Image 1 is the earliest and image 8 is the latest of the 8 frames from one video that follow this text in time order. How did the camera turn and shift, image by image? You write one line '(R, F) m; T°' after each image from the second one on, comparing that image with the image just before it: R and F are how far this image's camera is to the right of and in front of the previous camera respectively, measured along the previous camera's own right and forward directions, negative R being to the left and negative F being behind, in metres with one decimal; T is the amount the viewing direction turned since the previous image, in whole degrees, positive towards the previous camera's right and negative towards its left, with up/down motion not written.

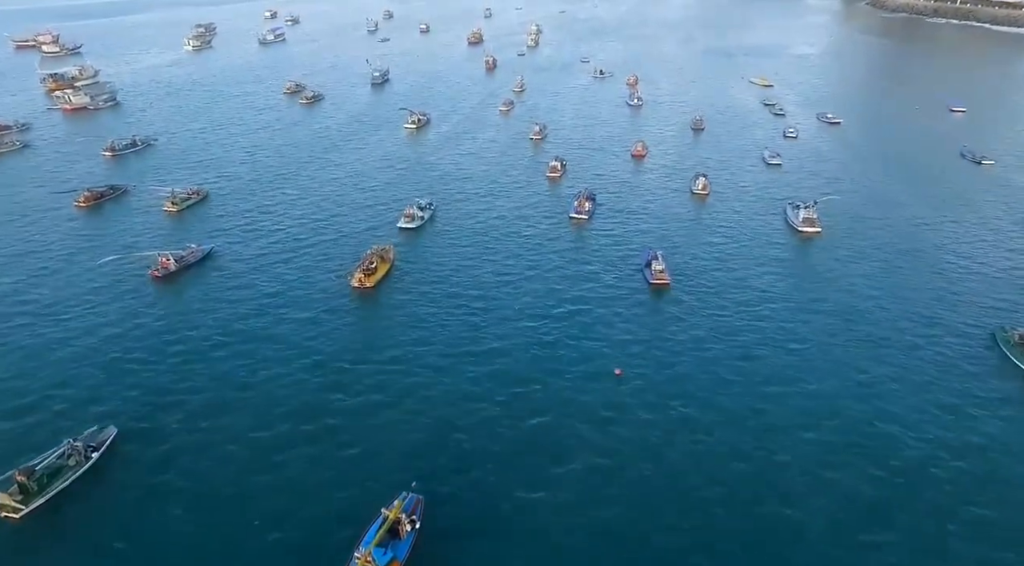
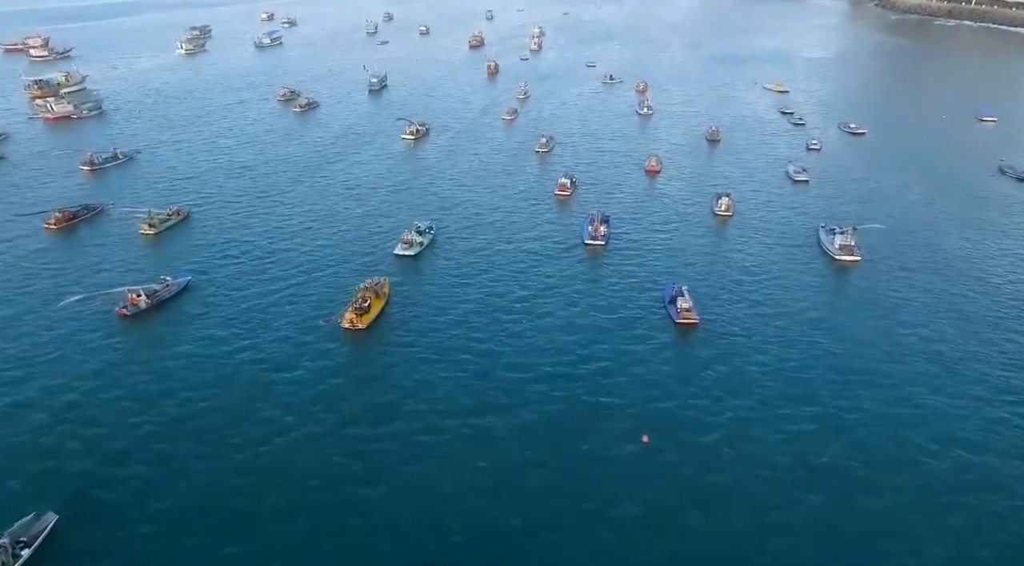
(-0.8, +9.2) m; 0°
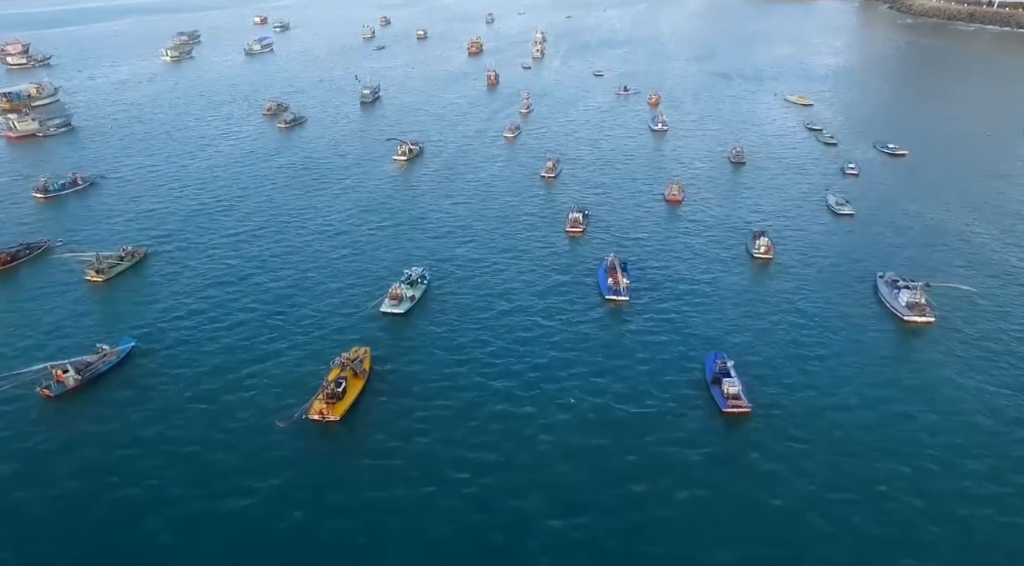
(-0.7, +14.8) m; 0°
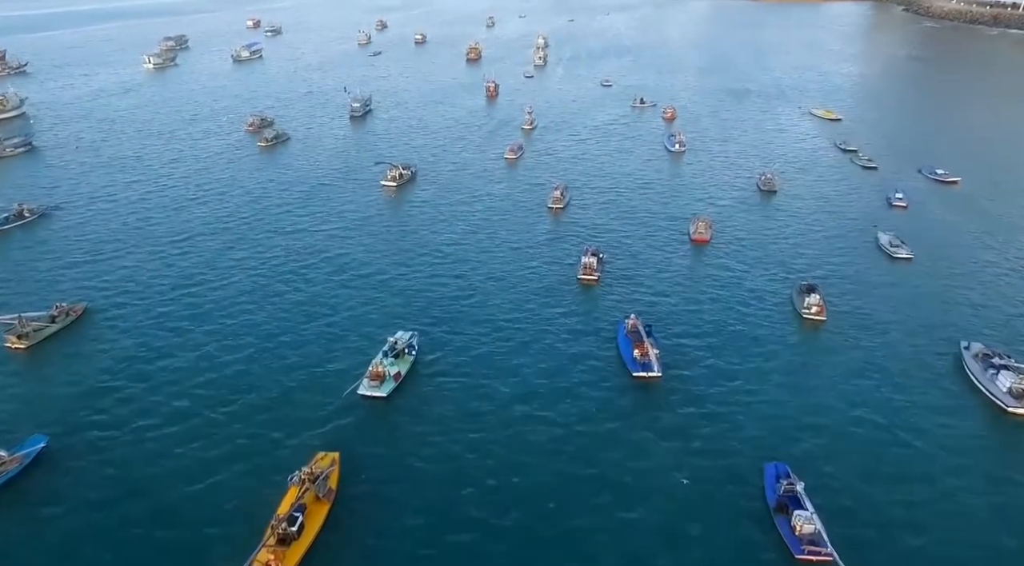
(-0.4, +15.3) m; 0°
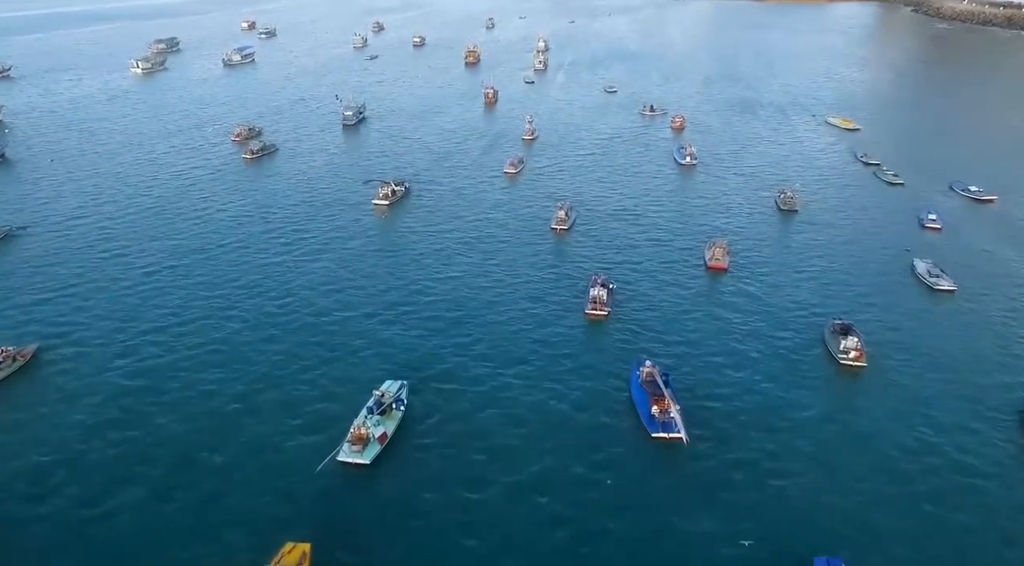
(-0.1, +8.9) m; 0°
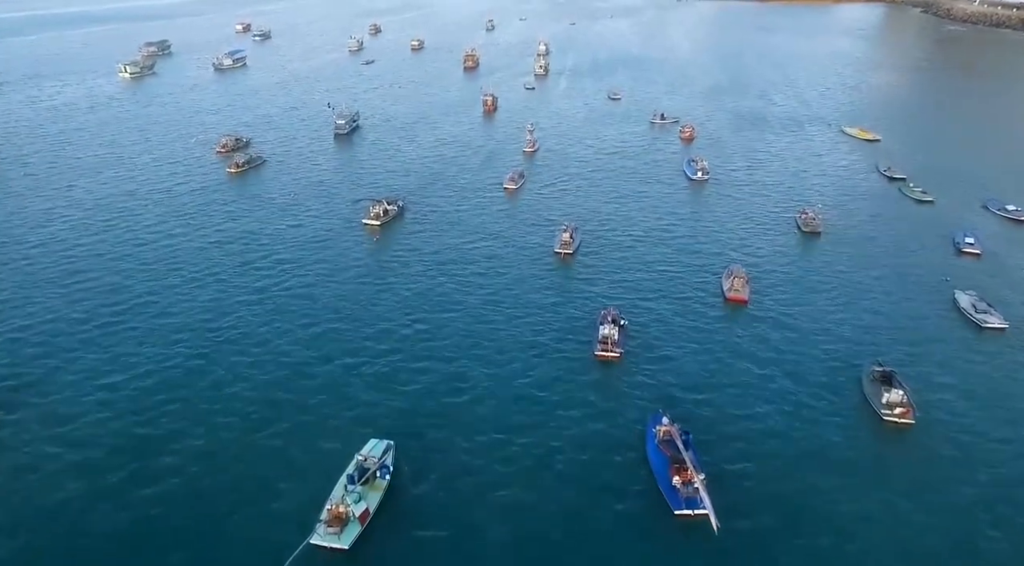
(0.0, +8.5) m; 0°
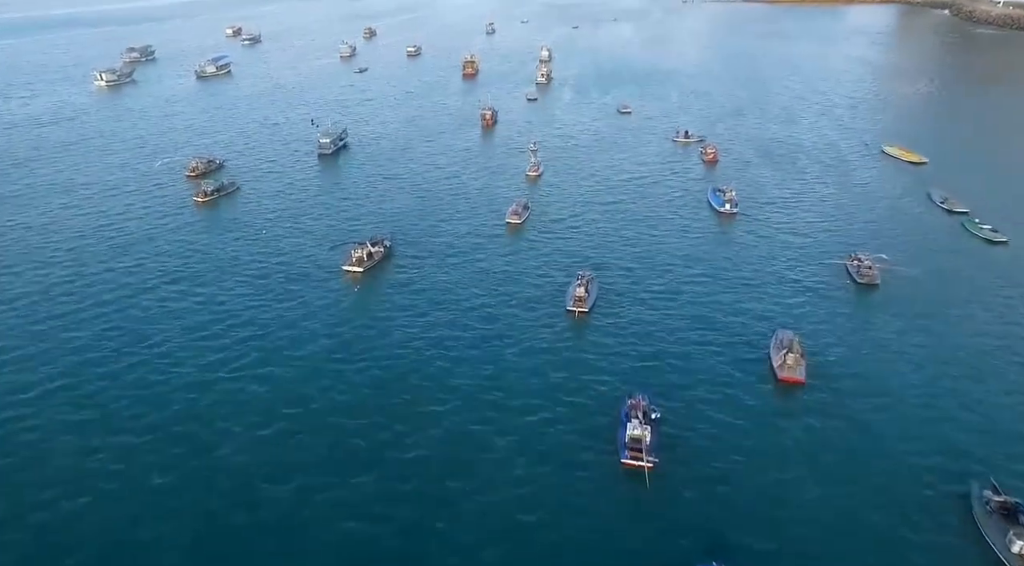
(-0.4, +16.2) m; 0°
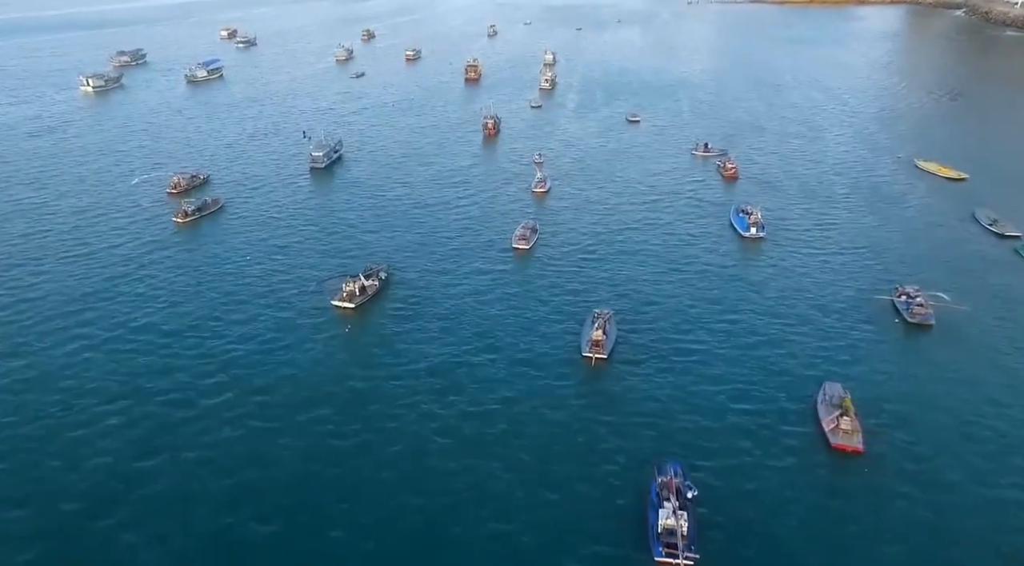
(-0.8, +10.0) m; 0°
